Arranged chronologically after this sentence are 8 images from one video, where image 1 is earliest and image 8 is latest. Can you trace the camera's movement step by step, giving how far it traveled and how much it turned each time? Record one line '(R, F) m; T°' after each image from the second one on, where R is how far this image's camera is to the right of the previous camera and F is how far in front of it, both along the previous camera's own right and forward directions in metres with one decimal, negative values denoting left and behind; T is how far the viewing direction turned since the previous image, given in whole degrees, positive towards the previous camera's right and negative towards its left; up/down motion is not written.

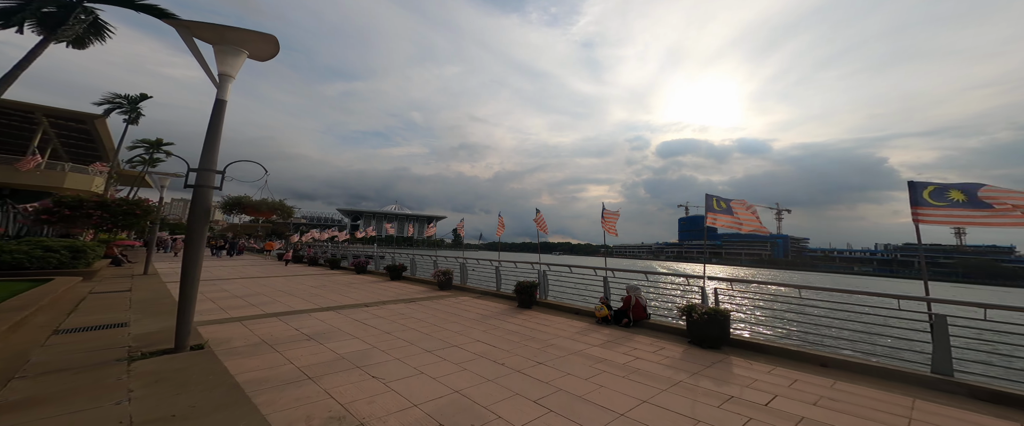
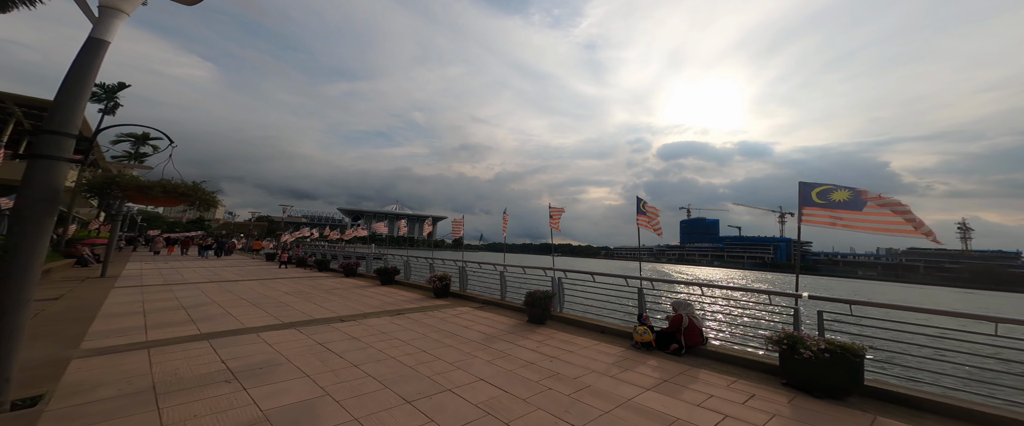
(-0.2, +1.4) m; +1°
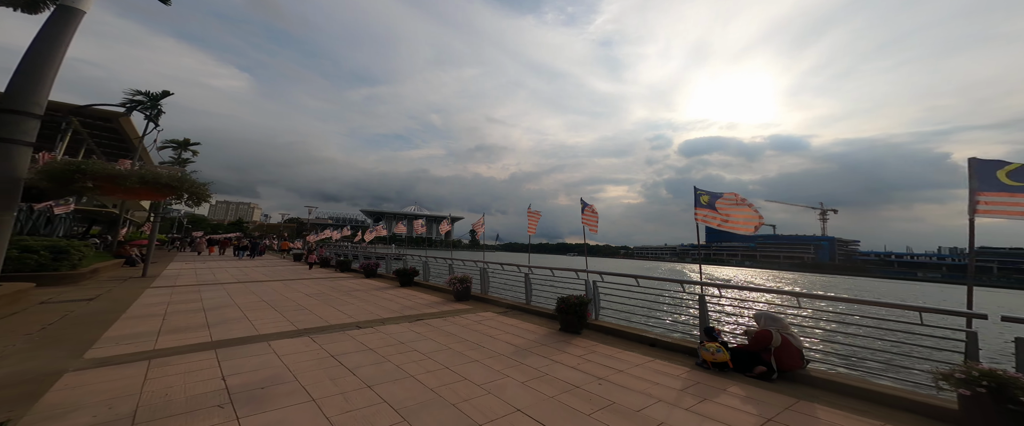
(-0.2, +0.6) m; -3°
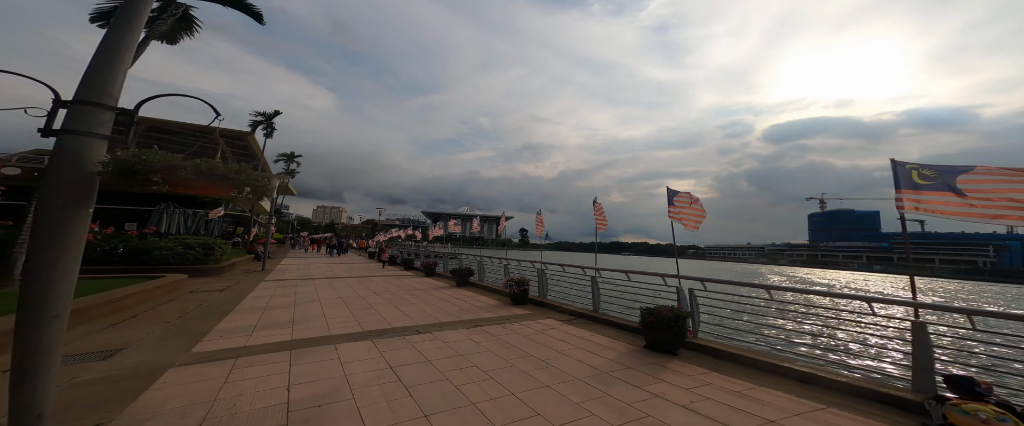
(-0.2, +0.6) m; -9°
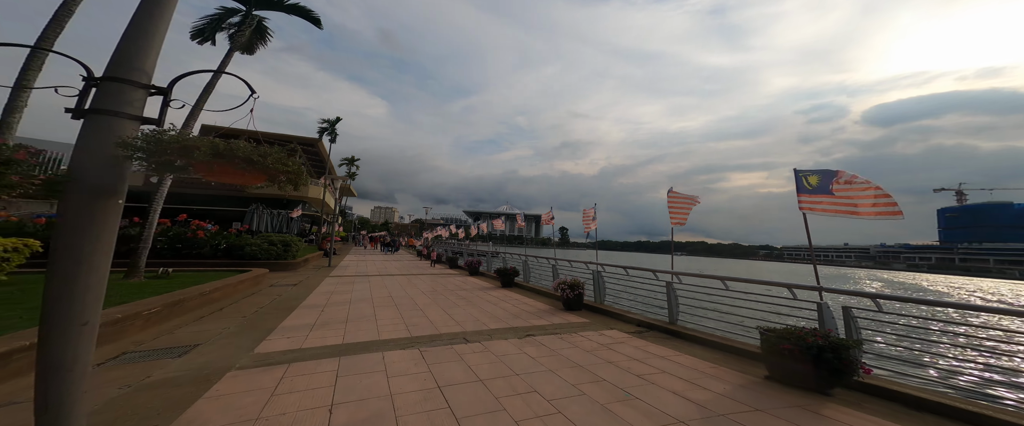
(-0.3, +0.8) m; -7°
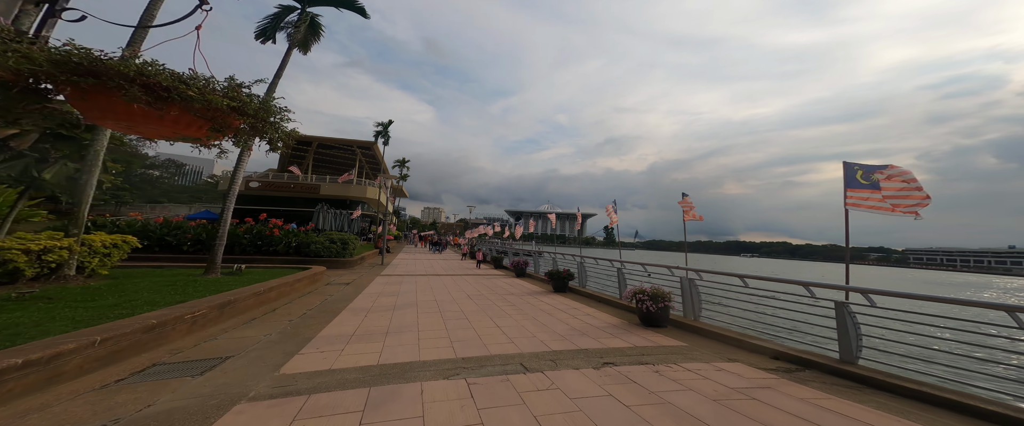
(-0.5, +1.5) m; -7°
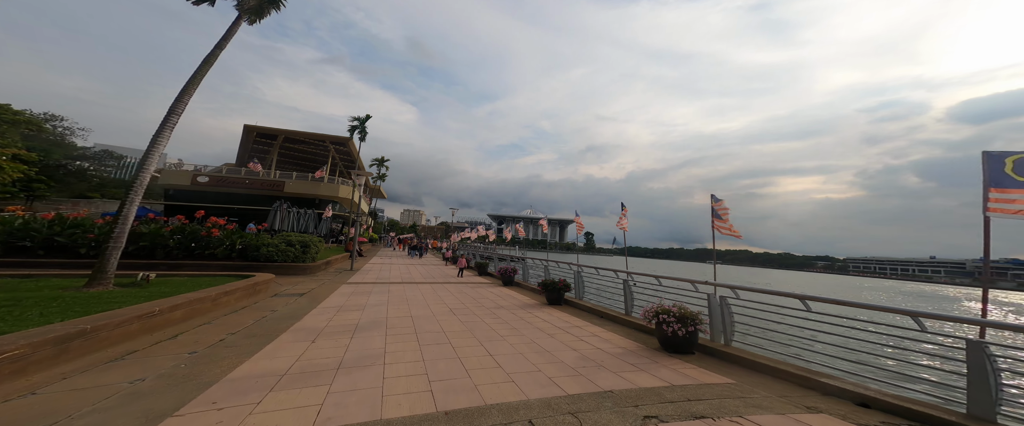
(-0.3, +1.5) m; +3°
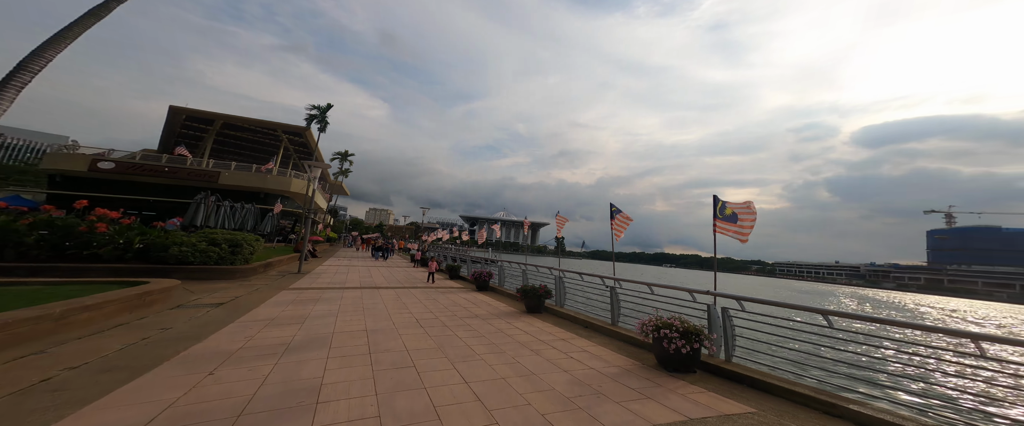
(-0.2, +1.1) m; +5°
